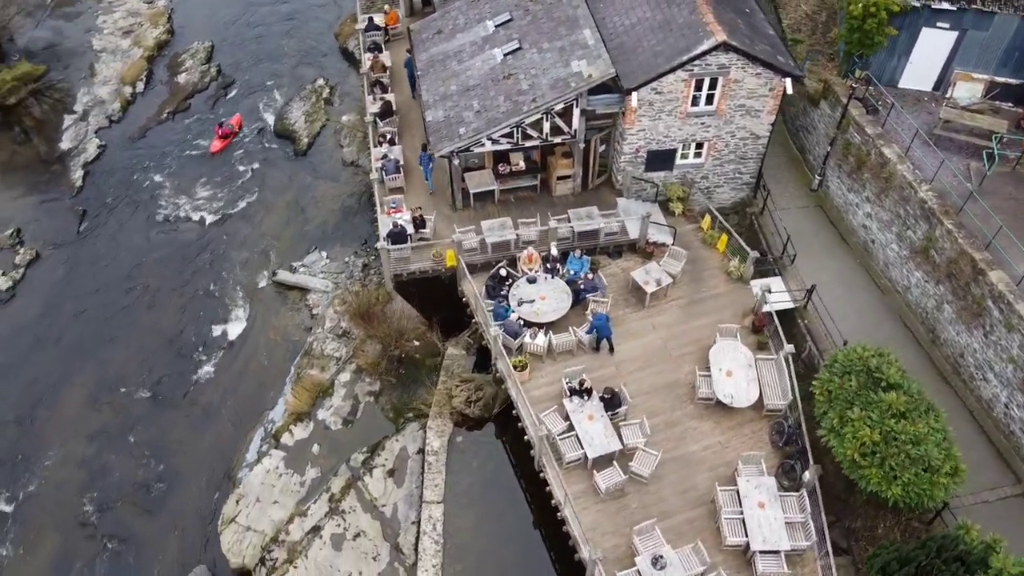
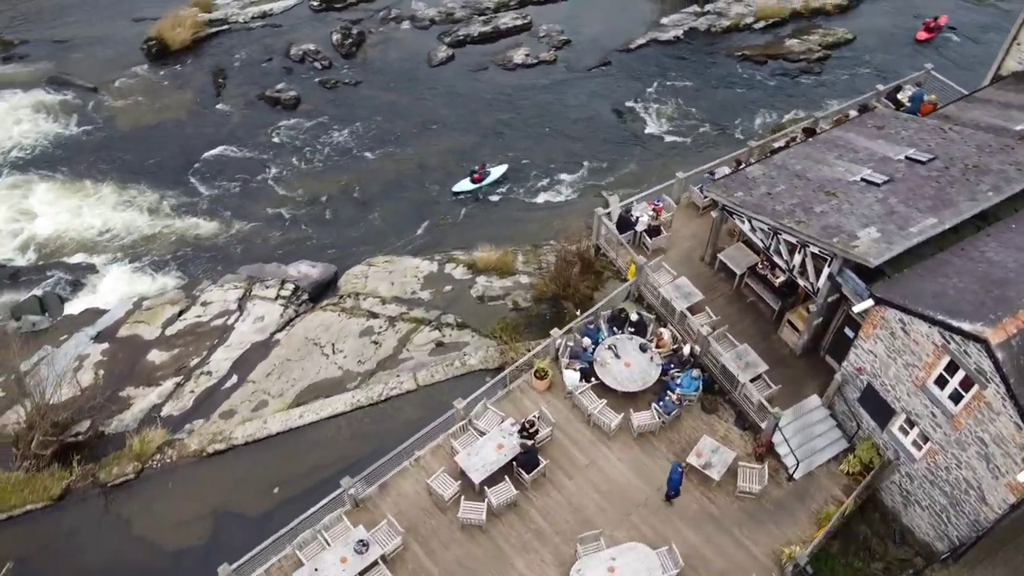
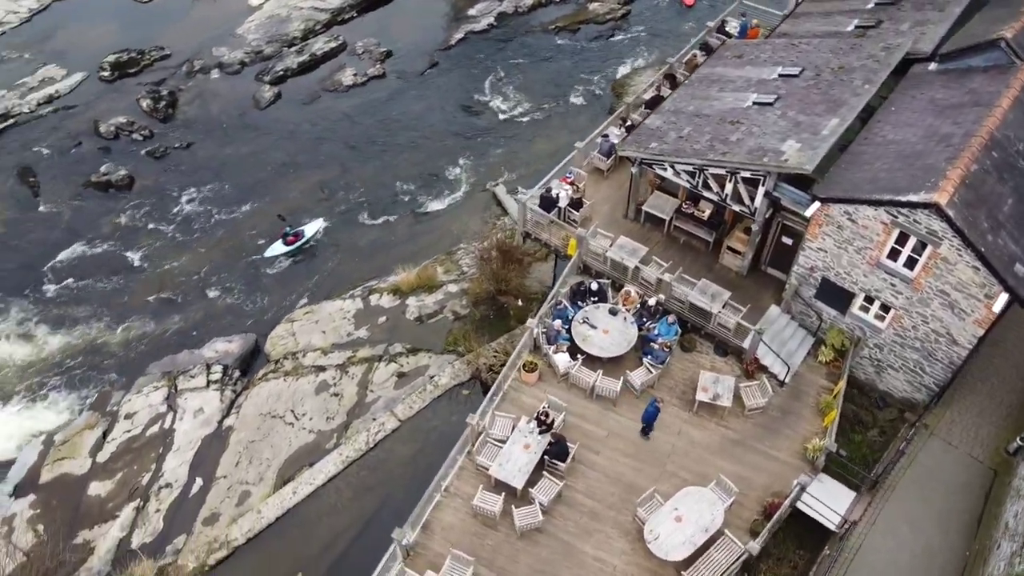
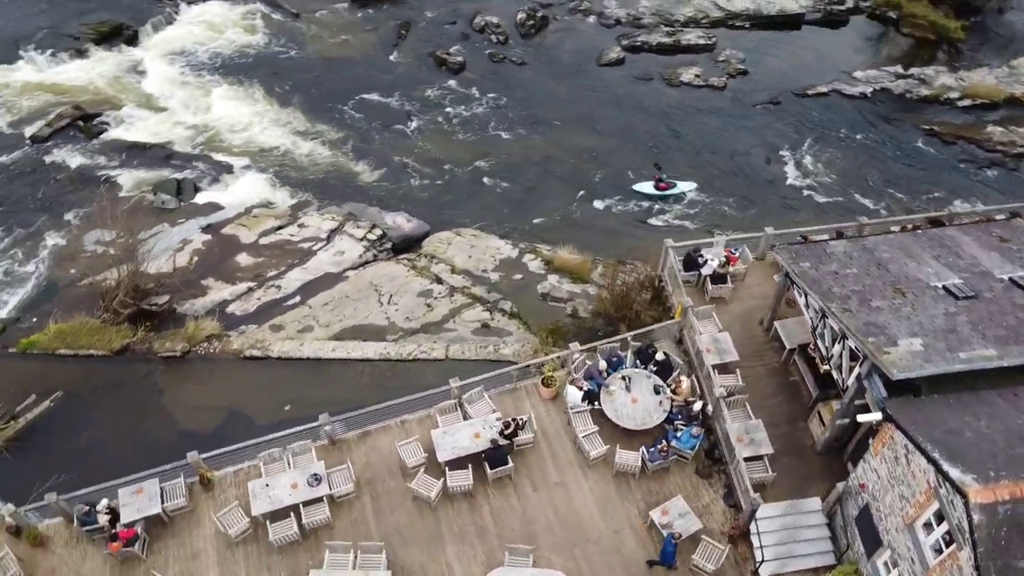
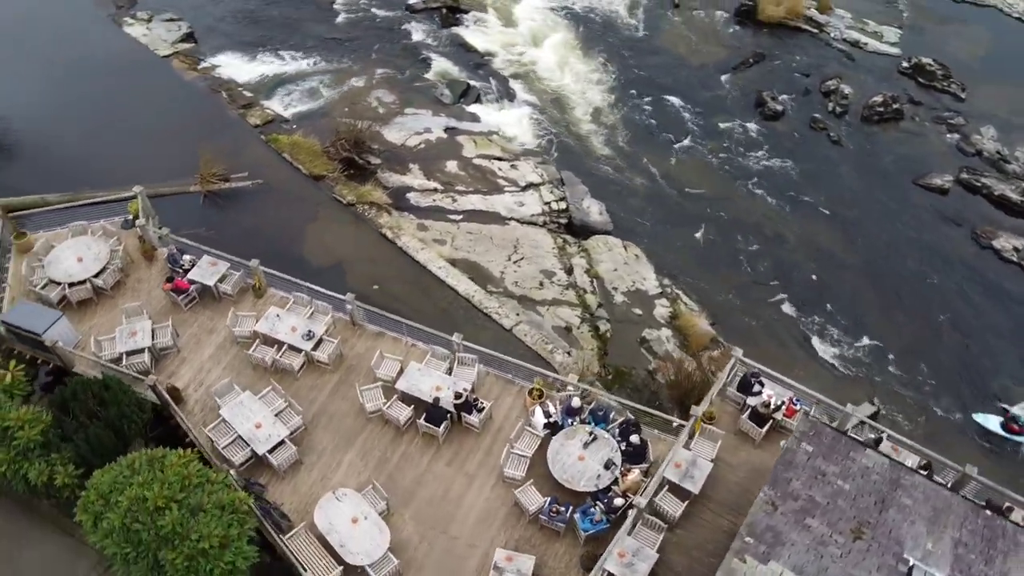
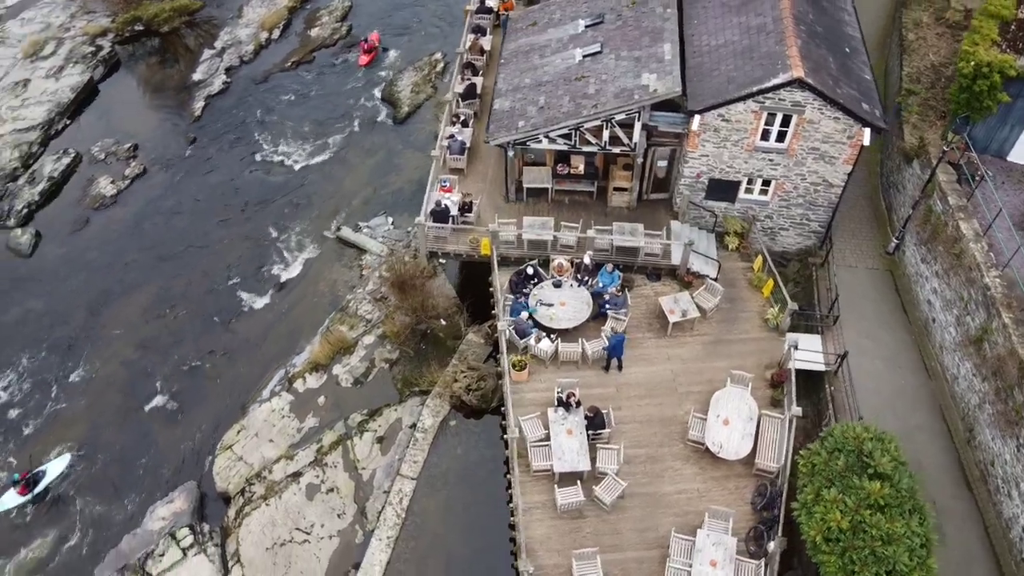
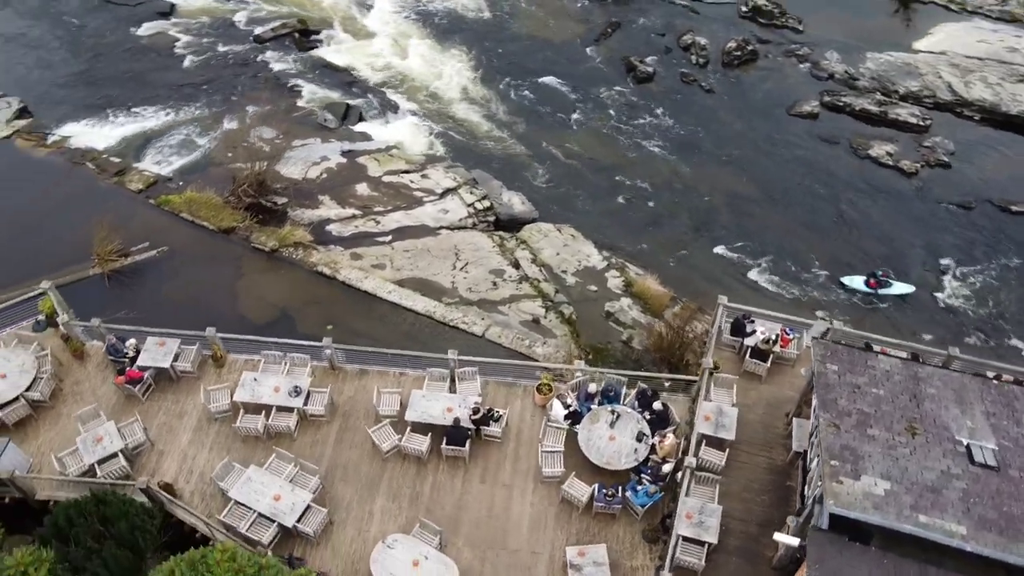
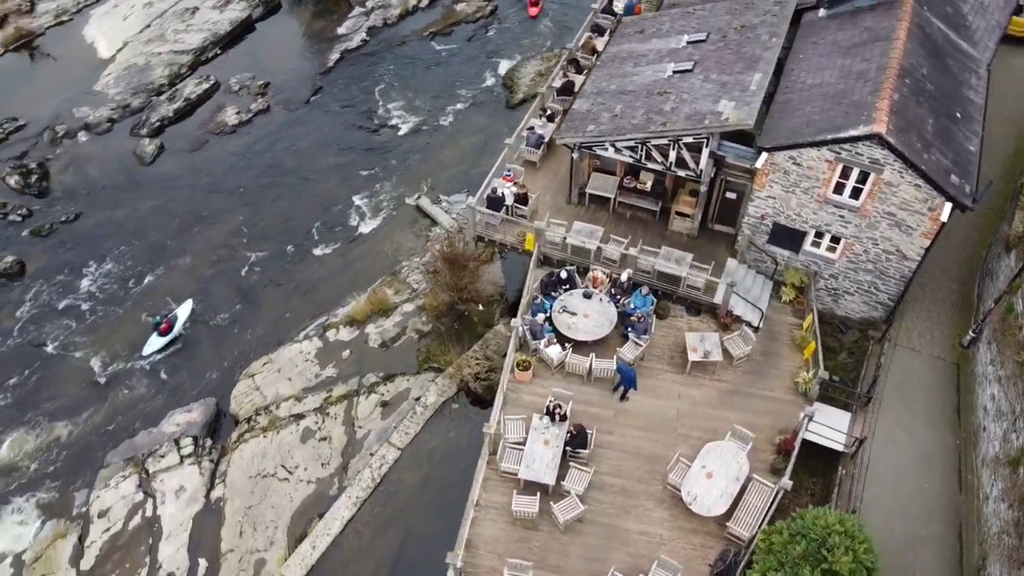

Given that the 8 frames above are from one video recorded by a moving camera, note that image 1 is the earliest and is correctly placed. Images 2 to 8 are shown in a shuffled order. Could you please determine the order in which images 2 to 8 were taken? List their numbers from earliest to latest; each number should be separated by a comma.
6, 8, 3, 2, 4, 7, 5
